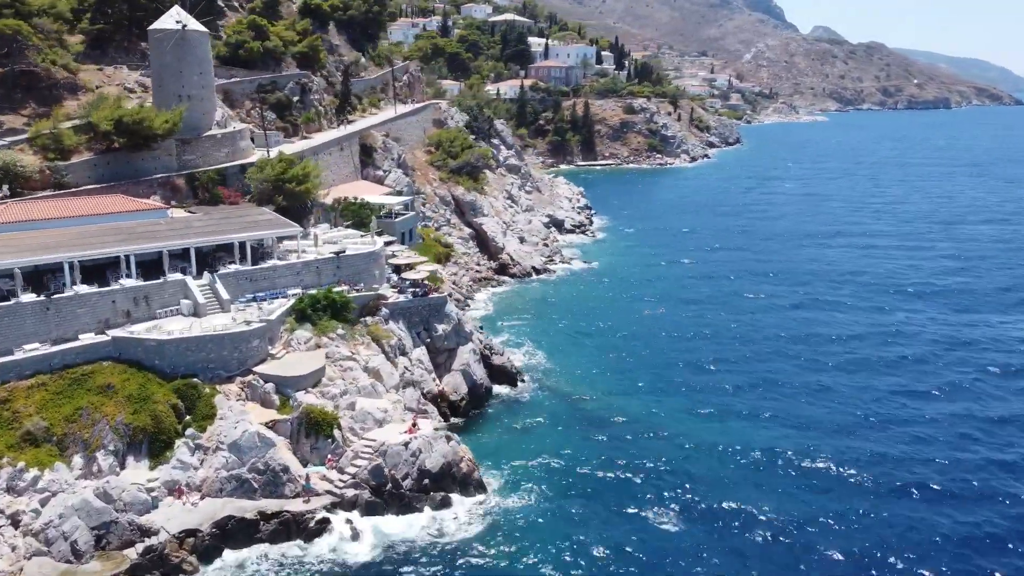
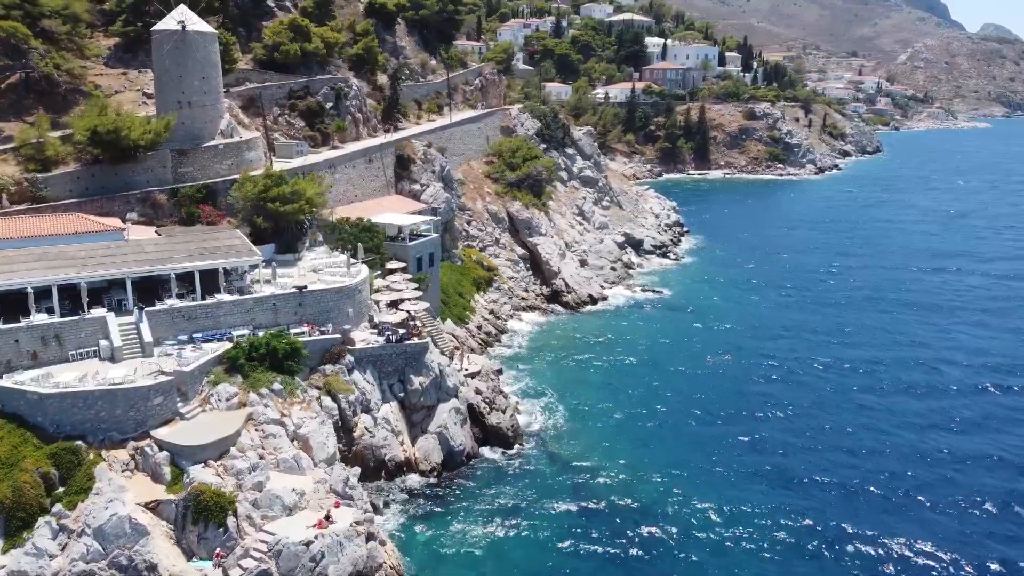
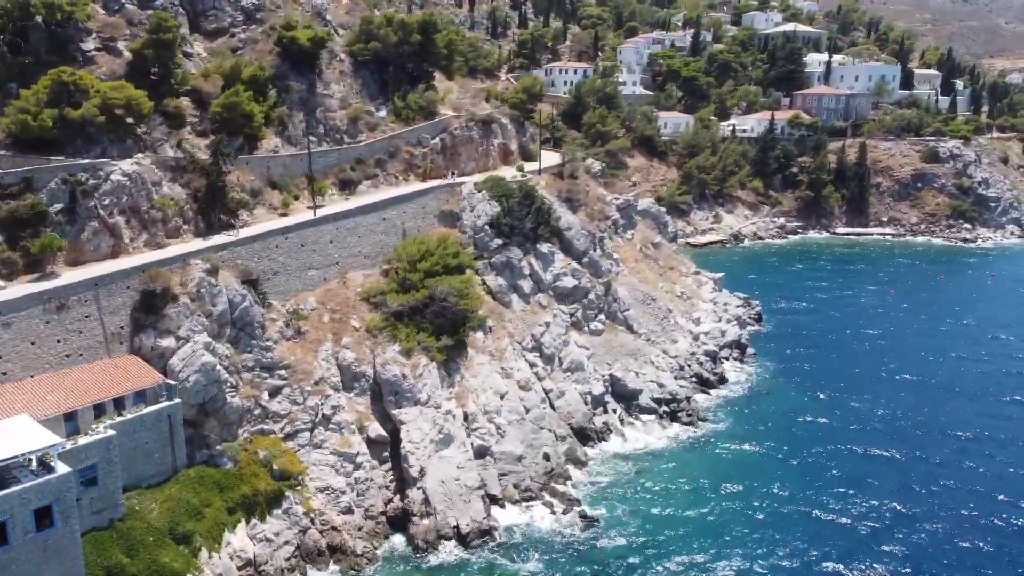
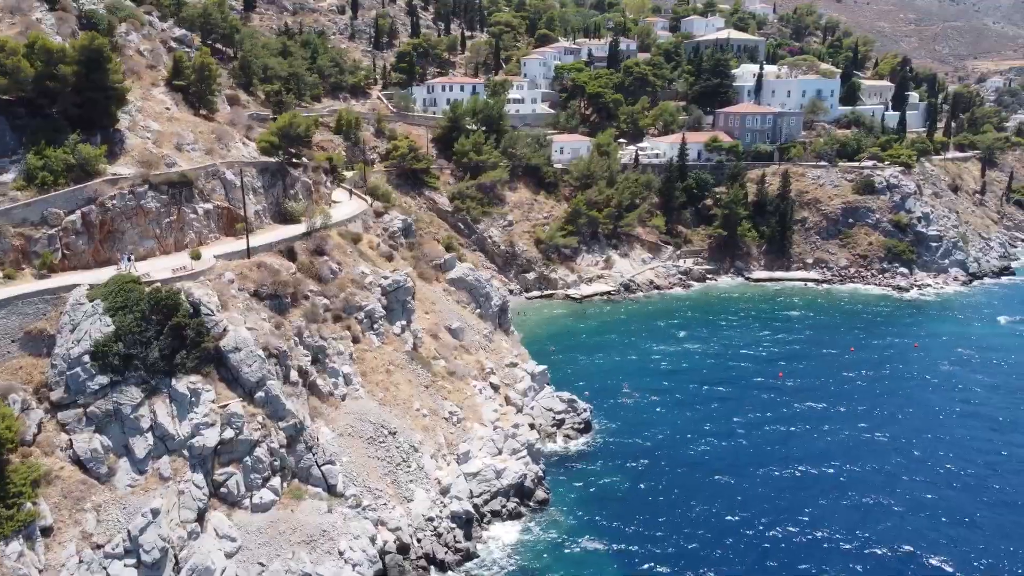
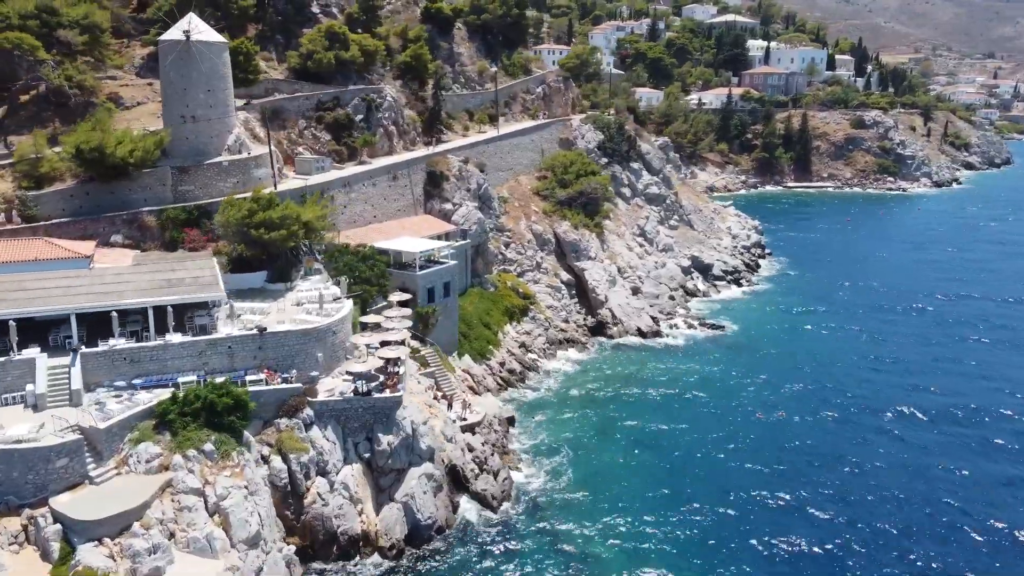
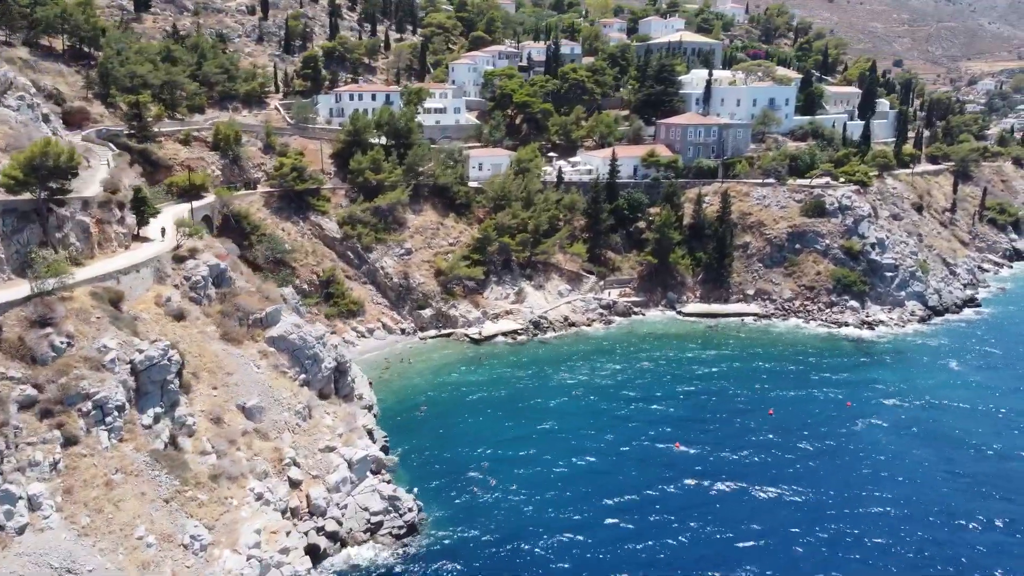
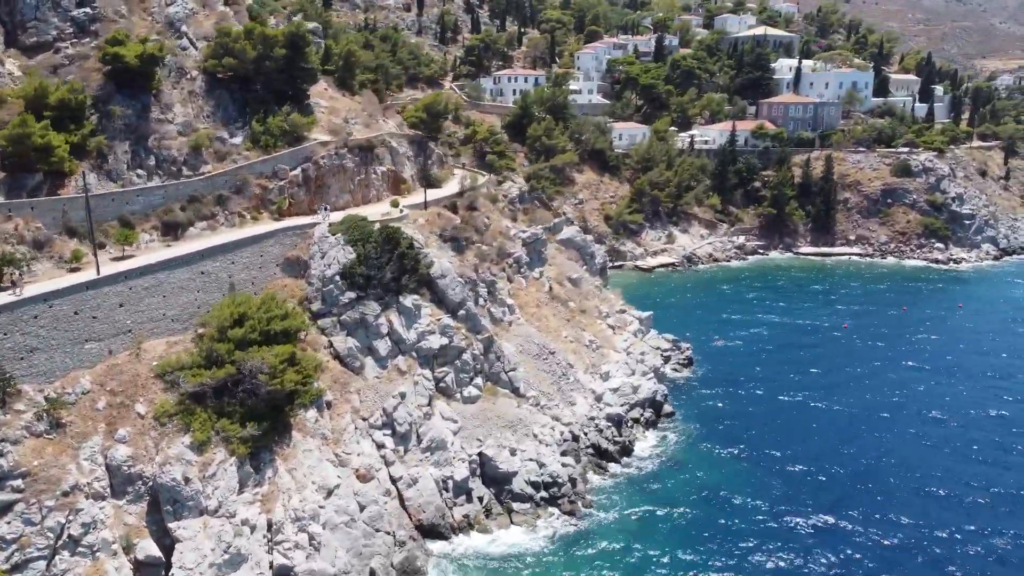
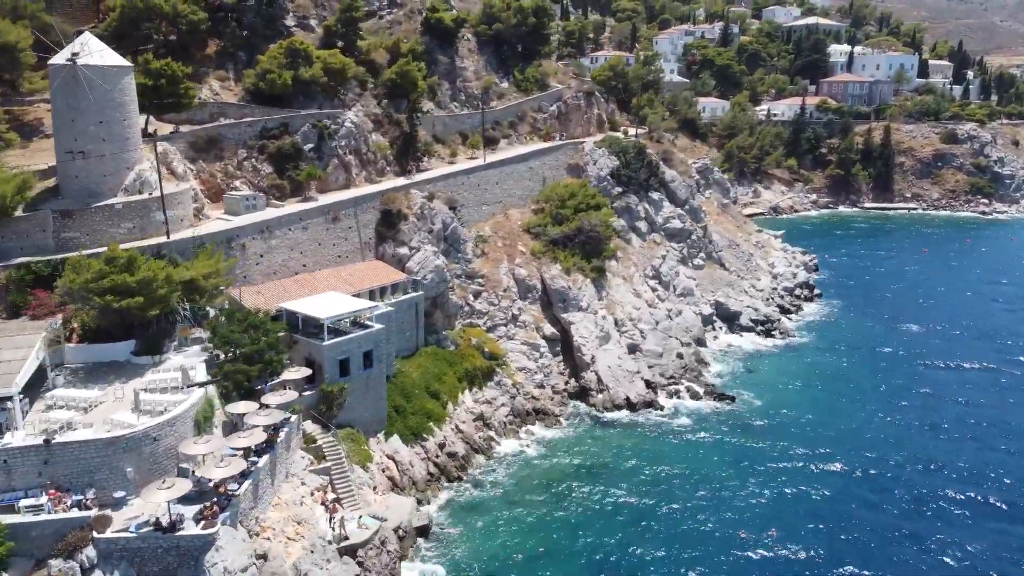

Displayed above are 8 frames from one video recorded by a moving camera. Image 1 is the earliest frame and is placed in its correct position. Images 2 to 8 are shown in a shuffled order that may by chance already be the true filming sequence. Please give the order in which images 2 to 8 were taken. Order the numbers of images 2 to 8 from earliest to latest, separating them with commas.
2, 5, 8, 3, 7, 4, 6
